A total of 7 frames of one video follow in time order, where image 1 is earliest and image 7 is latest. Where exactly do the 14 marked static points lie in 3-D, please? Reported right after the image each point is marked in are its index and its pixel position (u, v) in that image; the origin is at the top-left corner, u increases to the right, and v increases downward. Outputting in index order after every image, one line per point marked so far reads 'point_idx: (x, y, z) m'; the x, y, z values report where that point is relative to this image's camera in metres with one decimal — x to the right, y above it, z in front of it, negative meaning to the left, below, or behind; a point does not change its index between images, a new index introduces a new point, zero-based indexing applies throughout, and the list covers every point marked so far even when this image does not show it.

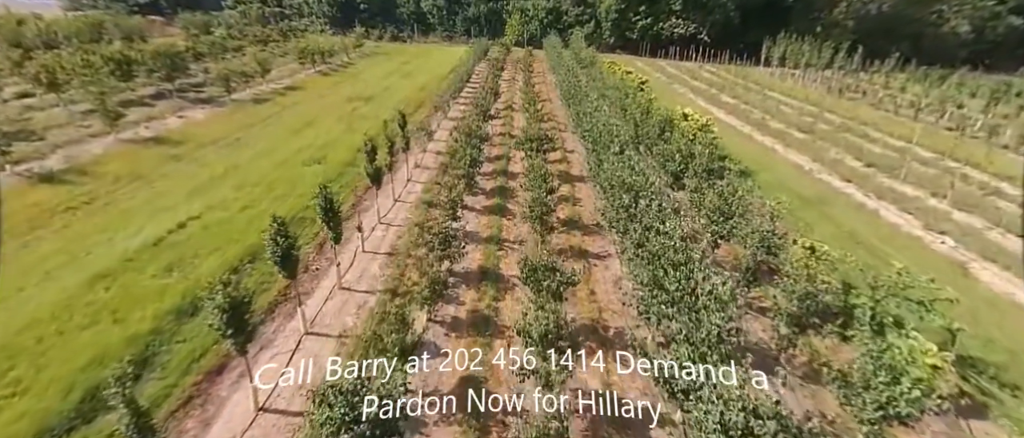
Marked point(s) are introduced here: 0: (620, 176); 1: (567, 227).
0: (+3.8, +1.5, +15.8) m
1: (+2.2, -0.3, +18.0) m
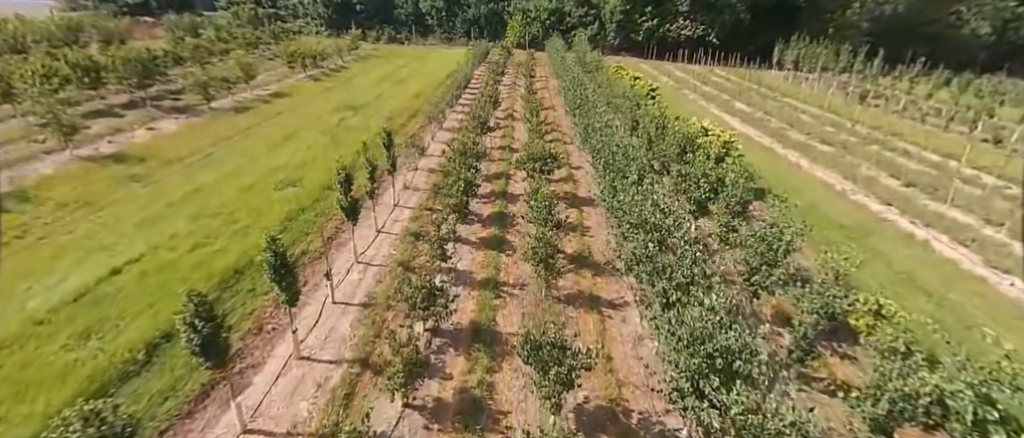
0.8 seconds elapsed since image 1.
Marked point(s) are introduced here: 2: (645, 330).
0: (+3.7, +0.3, +13.3) m
1: (+2.2, -1.6, +15.5) m
2: (+3.7, -3.0, +12.3) m
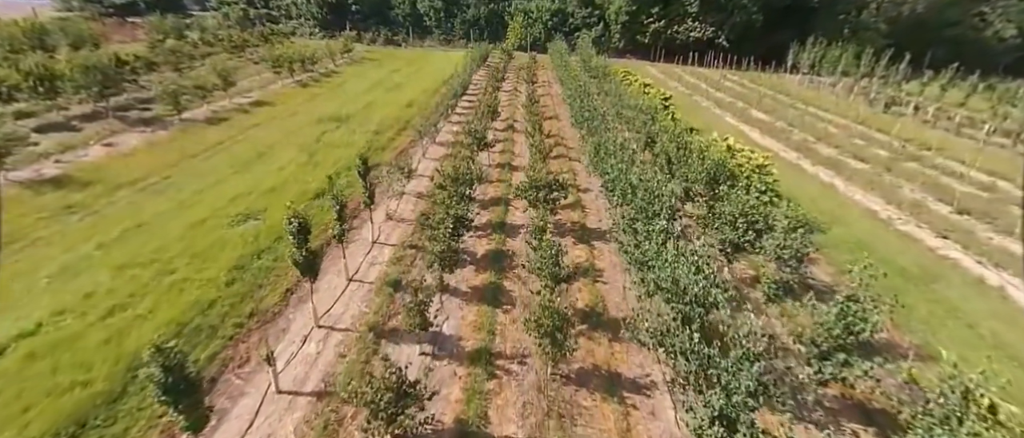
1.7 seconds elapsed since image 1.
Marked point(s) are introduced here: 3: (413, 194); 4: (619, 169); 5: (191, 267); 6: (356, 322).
0: (+3.7, -1.2, +10.4) m
1: (+2.1, -3.0, +12.7) m
2: (+3.6, -4.5, +9.4) m
3: (-4.3, +1.1, +19.6) m
4: (+4.2, +2.0, +17.8) m
5: (-9.3, -1.4, +13.1) m
6: (-4.2, -2.8, +12.0) m
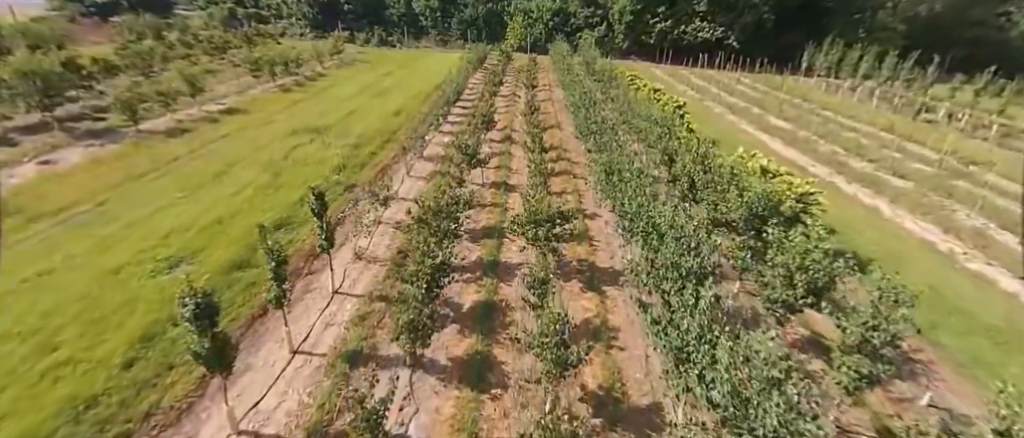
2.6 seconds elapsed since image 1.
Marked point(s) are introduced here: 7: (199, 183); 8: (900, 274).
0: (+3.5, -2.5, +7.4) m
1: (+1.9, -4.3, +9.6) m
2: (+3.4, -5.8, +6.3) m
3: (-4.5, -0.2, +16.6) m
4: (+4.0, +0.7, +14.7) m
5: (-9.5, -2.7, +10.0) m
6: (-4.4, -4.1, +8.9) m
7: (-13.4, +1.6, +19.2) m
8: (+13.4, -1.9, +15.4) m
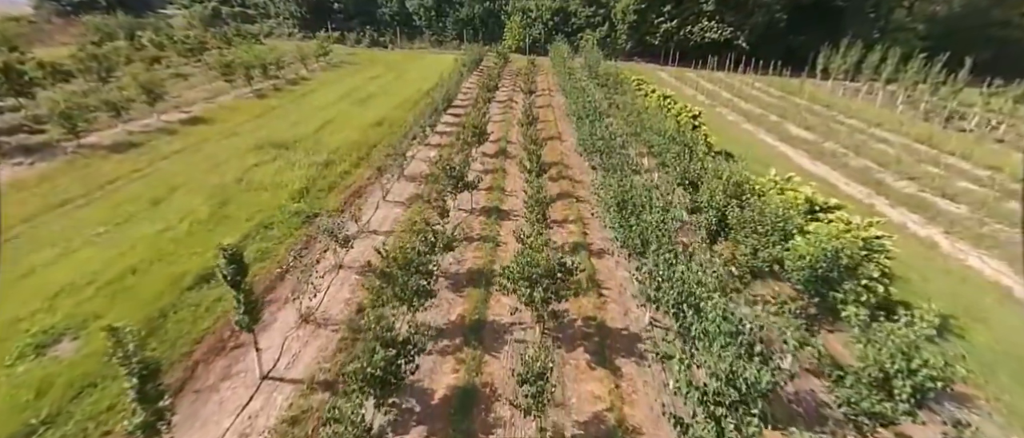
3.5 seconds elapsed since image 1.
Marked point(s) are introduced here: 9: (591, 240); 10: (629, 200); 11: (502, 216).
0: (+3.2, -3.8, +4.2) m
1: (+1.6, -5.7, +6.4) m
2: (+3.1, -7.1, +3.2) m
3: (-4.8, -1.6, +13.4) m
4: (+3.7, -0.7, +11.5) m
5: (-9.8, -4.0, +6.8) m
6: (-4.7, -5.4, +5.8) m
7: (-13.7, +0.2, +16.0) m
8: (+13.1, -3.3, +12.2) m
9: (+2.9, -0.6, +16.9) m
10: (+3.9, +0.7, +15.0) m
11: (-0.4, +0.2, +18.7) m
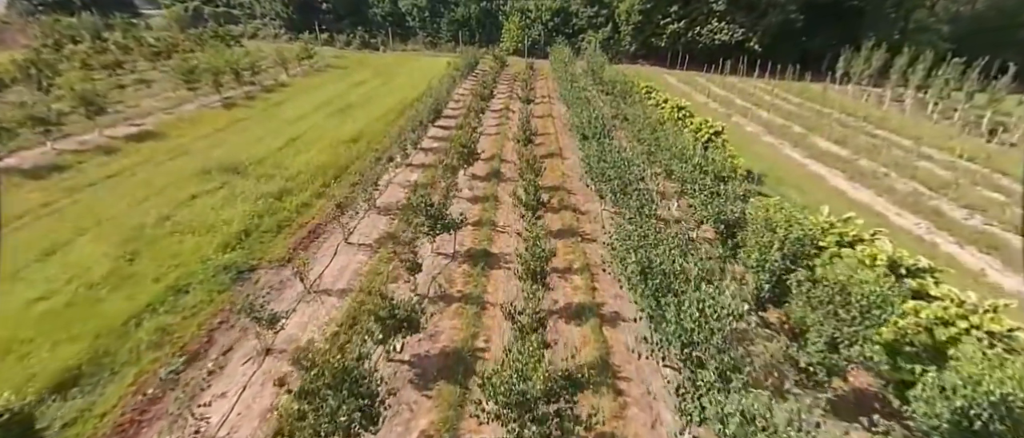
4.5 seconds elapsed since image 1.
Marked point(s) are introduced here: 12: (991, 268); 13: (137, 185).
0: (+2.8, -5.5, +0.6) m
1: (+1.3, -7.3, +2.8) m
2: (+2.7, -8.8, -0.4) m
3: (-5.2, -3.2, +9.8) m
4: (+3.4, -2.3, +8.0) m
5: (-10.2, -5.6, +3.3) m
6: (-5.1, -7.1, +2.2) m
7: (-14.0, -1.4, +12.5) m
8: (+12.8, -4.9, +8.6) m
9: (+2.6, -2.3, +13.3) m
10: (+3.6, -1.0, +11.4) m
11: (-0.7, -1.4, +15.2) m
12: (+17.4, -1.7, +16.3) m
13: (-15.3, +1.3, +18.2) m
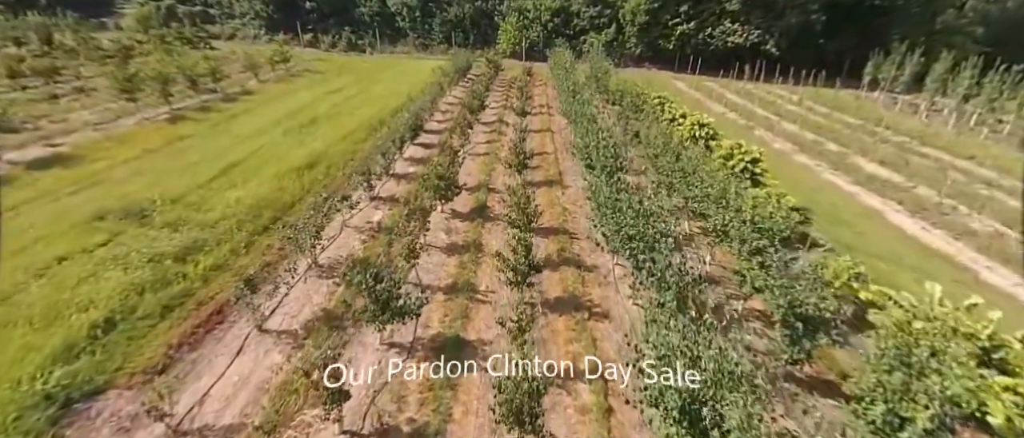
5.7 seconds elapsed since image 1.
0: (+2.3, -7.4, -3.8) m
1: (+0.7, -9.3, -1.6) m
2: (+2.2, -10.7, -4.8) m
3: (-5.7, -5.1, +5.4) m
4: (+2.9, -4.3, +3.5) m
5: (-10.7, -7.6, -1.1) m
6: (-5.6, -9.0, -2.2) m
7: (-14.5, -3.3, +8.0) m
8: (+12.3, -6.9, +4.2) m
9: (+2.1, -4.2, +8.9) m
10: (+3.1, -2.9, +7.0) m
11: (-1.2, -3.3, +10.7) m
12: (+16.9, -3.7, +11.9) m
13: (-15.7, -0.6, +13.7) m
